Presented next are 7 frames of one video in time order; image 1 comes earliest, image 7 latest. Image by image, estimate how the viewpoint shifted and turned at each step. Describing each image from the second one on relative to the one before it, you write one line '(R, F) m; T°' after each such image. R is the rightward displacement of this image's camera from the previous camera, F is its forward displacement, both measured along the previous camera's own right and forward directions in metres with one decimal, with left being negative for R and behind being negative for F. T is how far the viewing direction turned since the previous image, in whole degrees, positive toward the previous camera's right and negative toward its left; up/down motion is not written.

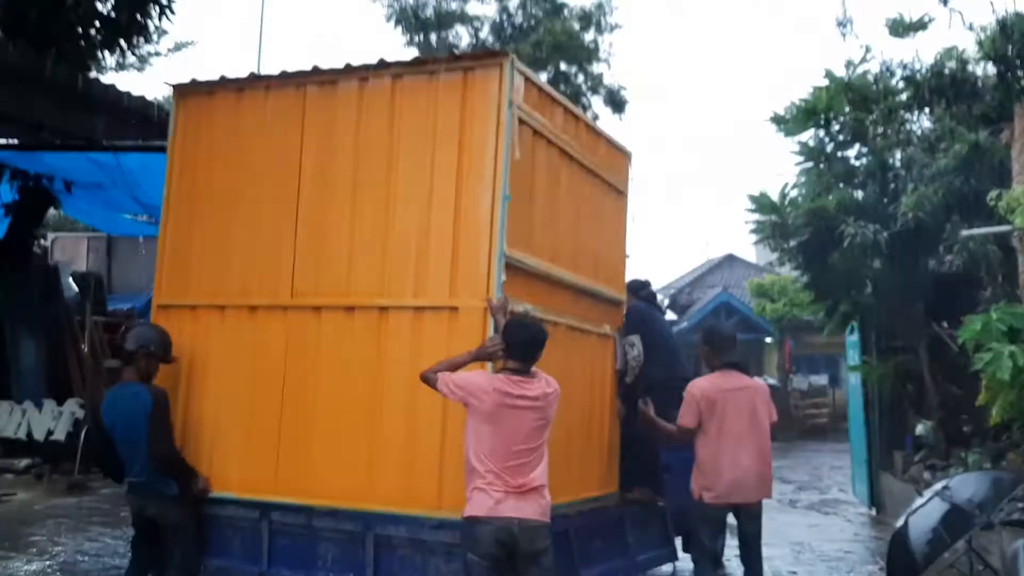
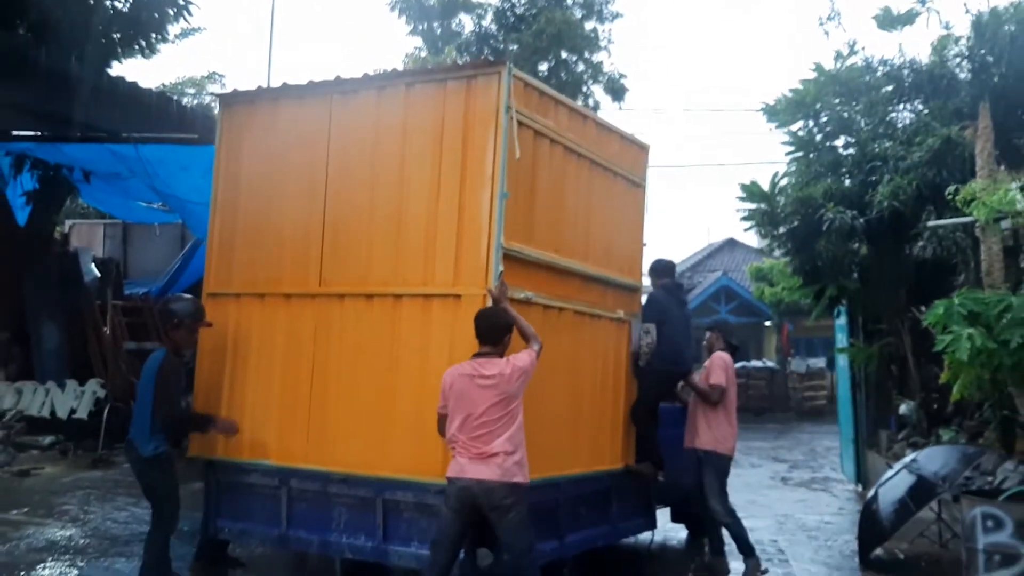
(0.0, -0.5) m; 0°
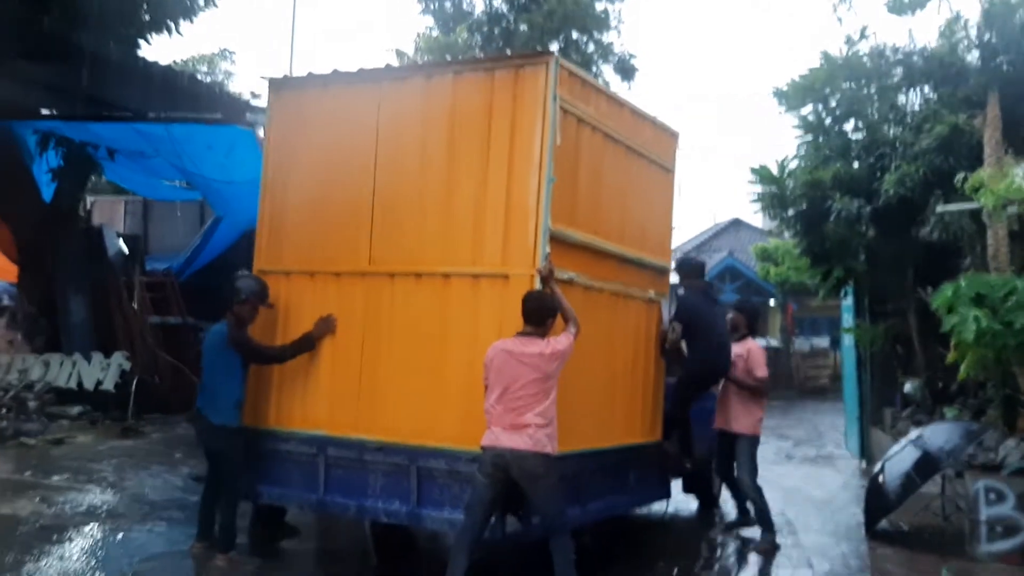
(-0.1, -0.3) m; 0°
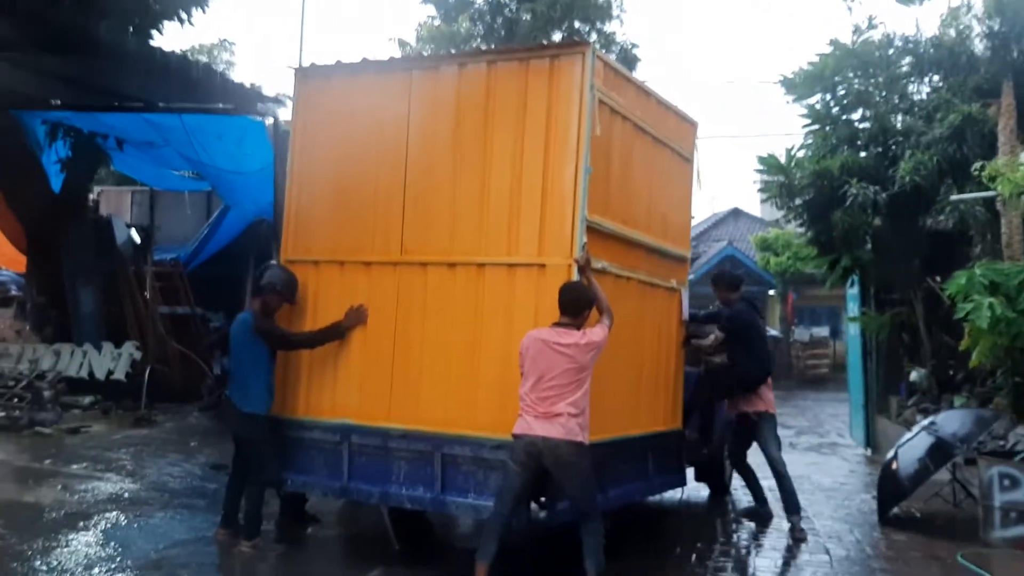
(-0.2, 0.0) m; 0°
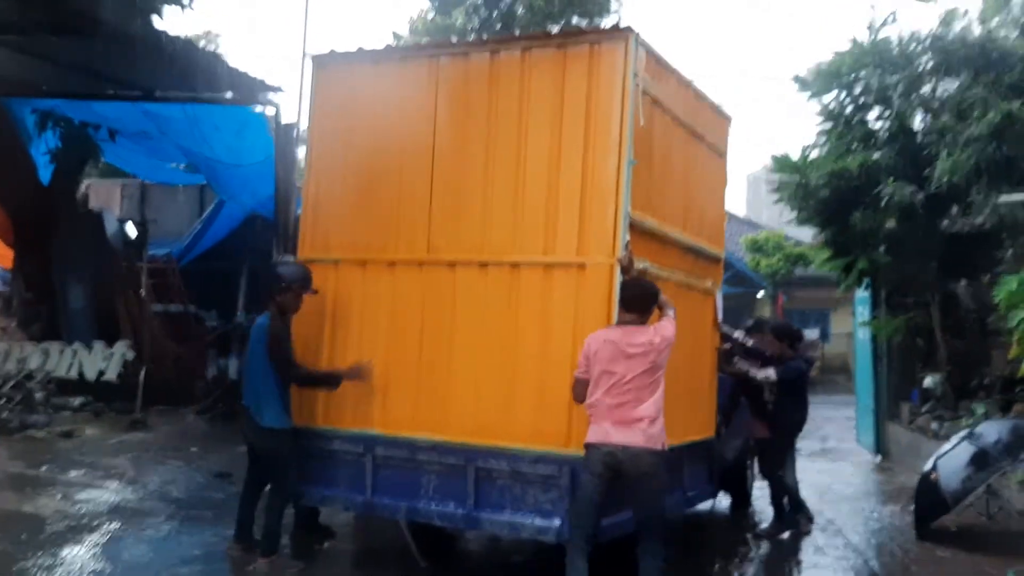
(-0.3, +0.4) m; +1°
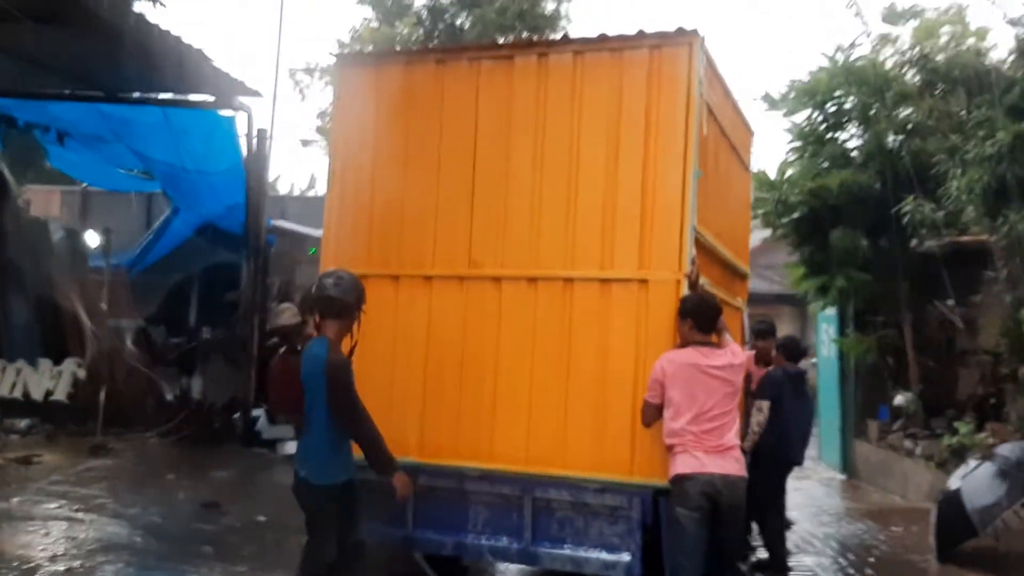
(-0.8, +0.4) m; +5°
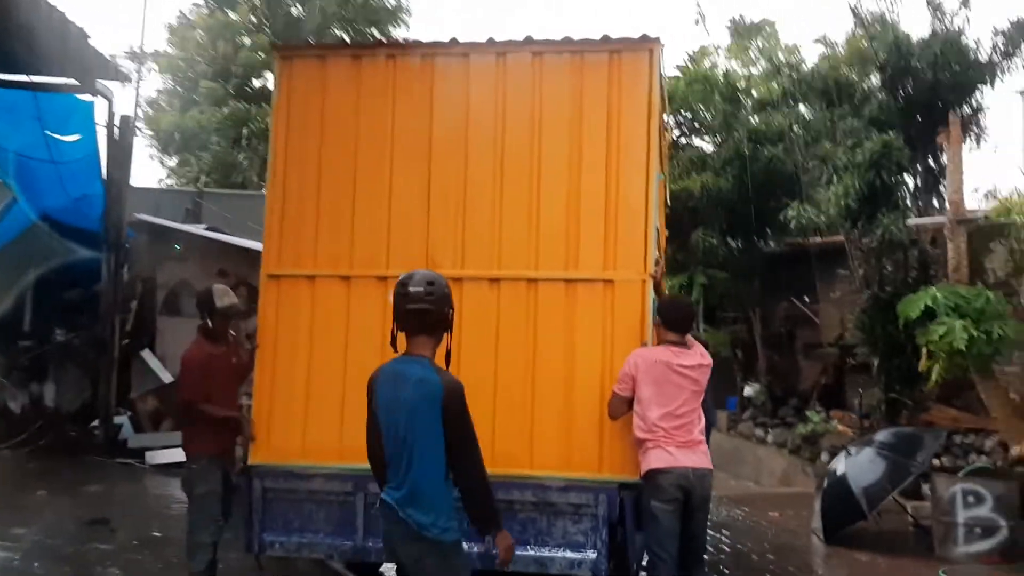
(-0.8, +0.1) m; +11°
